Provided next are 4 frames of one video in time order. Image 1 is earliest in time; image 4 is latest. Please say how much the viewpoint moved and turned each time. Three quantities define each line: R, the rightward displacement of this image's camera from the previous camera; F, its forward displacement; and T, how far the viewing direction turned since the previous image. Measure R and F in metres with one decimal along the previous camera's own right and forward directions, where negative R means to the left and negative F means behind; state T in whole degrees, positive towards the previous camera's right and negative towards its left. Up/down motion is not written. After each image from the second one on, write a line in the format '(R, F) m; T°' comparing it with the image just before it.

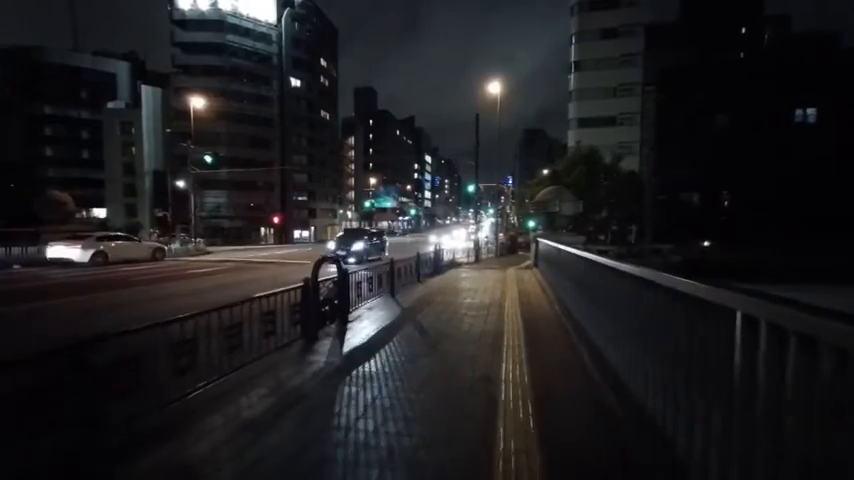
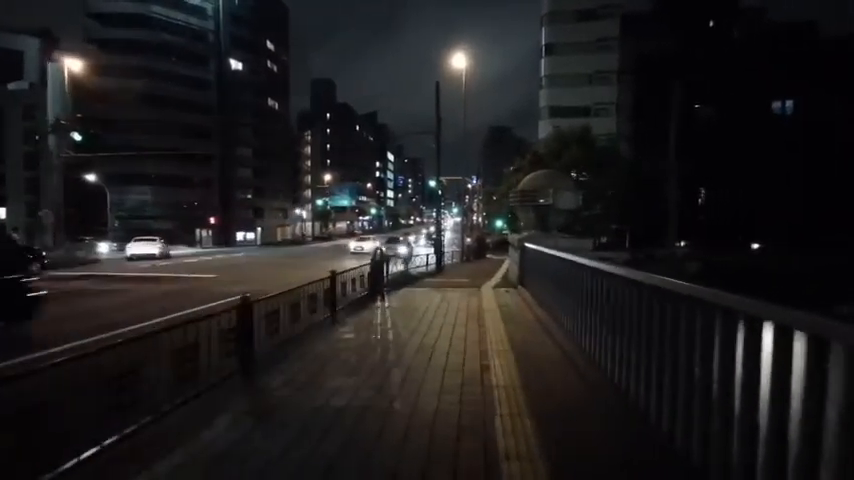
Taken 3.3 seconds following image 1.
(+0.8, +5.2) m; +5°
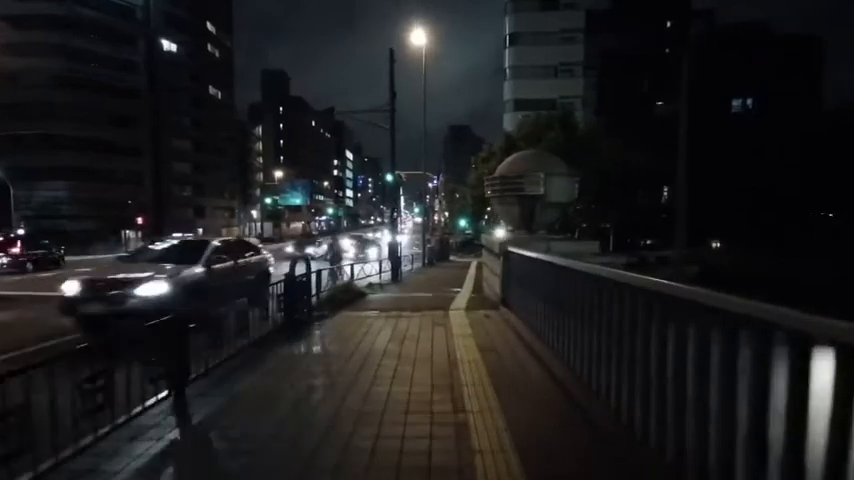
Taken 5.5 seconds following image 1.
(+0.3, +3.1) m; +5°
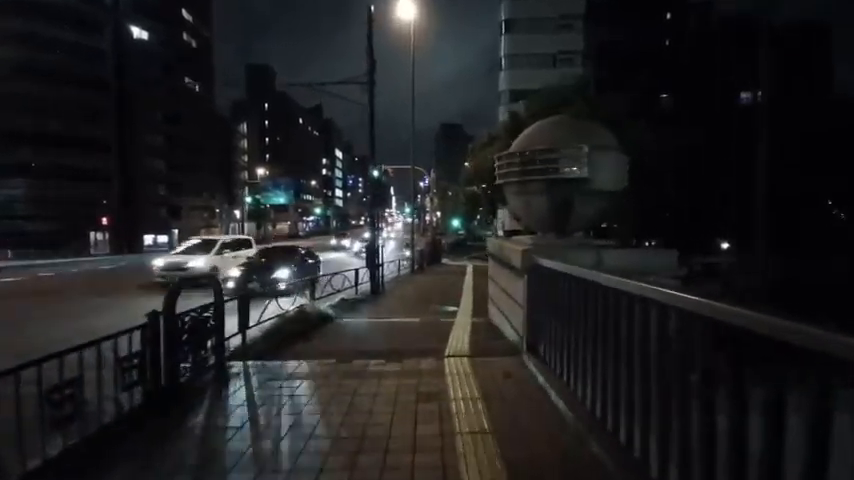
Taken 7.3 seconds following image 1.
(+0.1, +2.9) m; +1°
